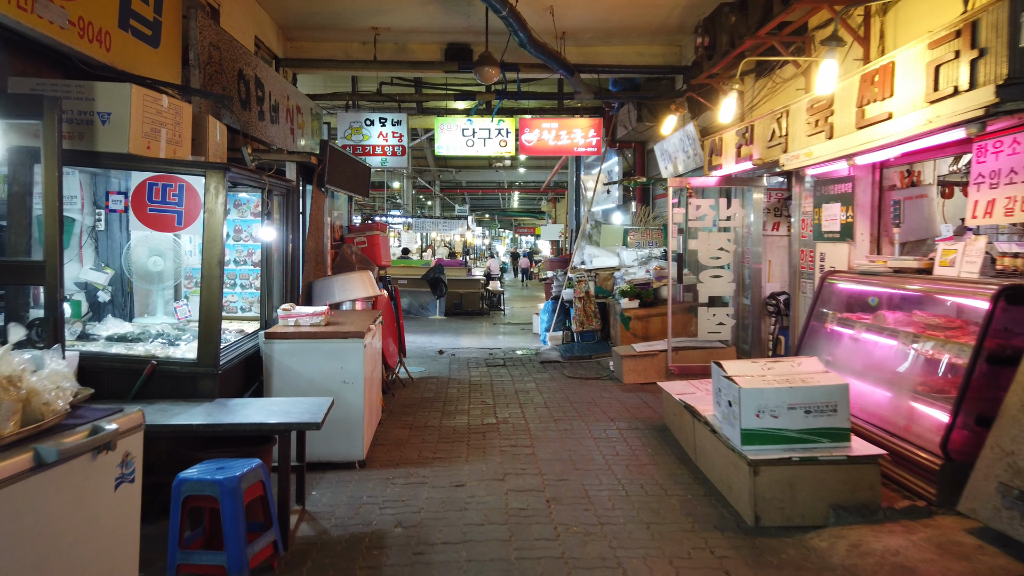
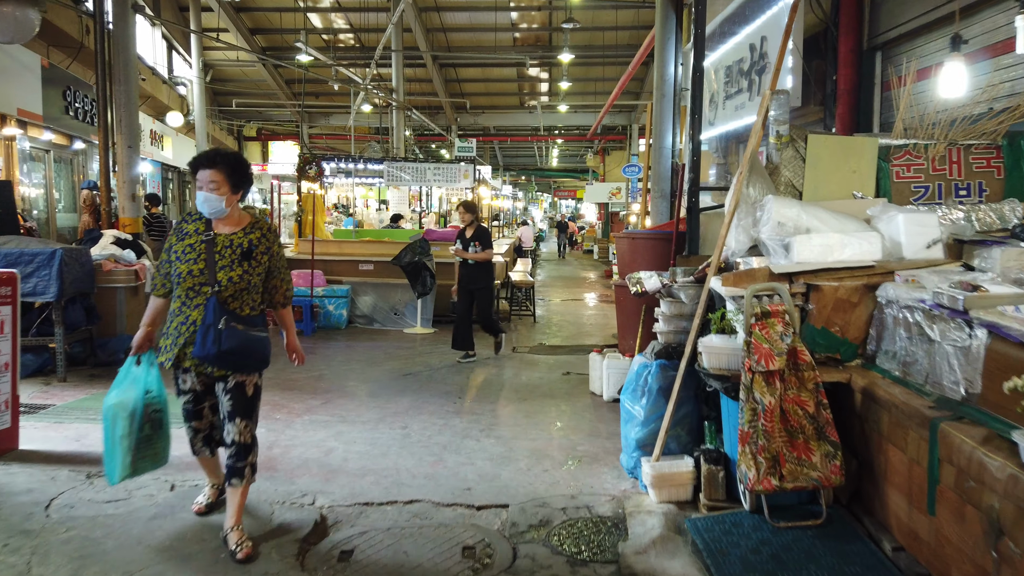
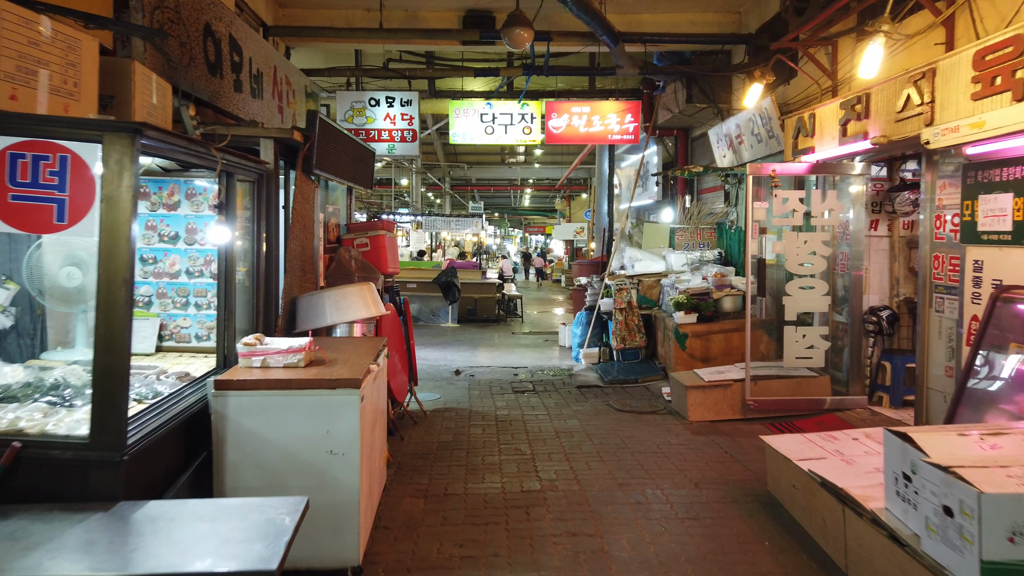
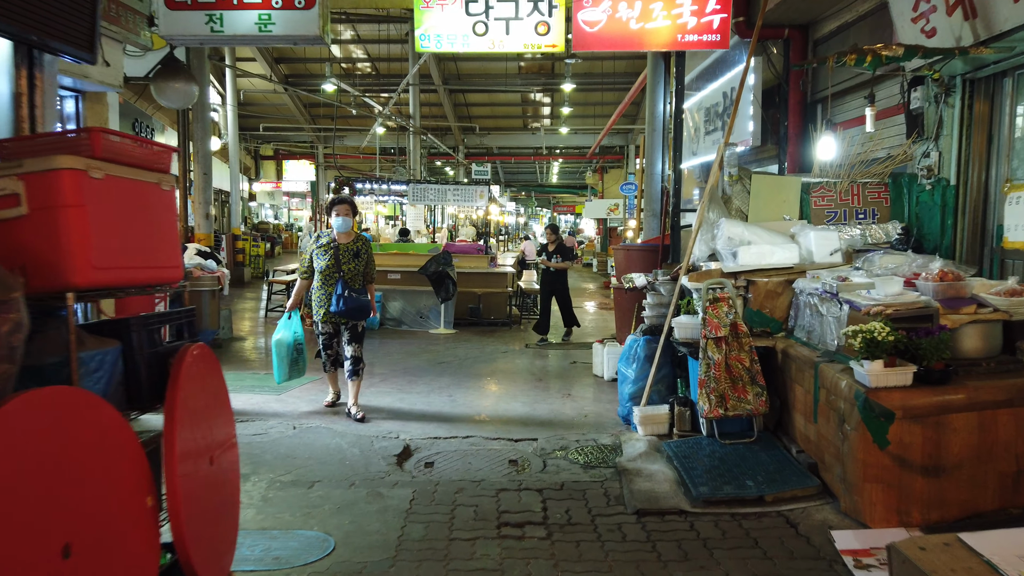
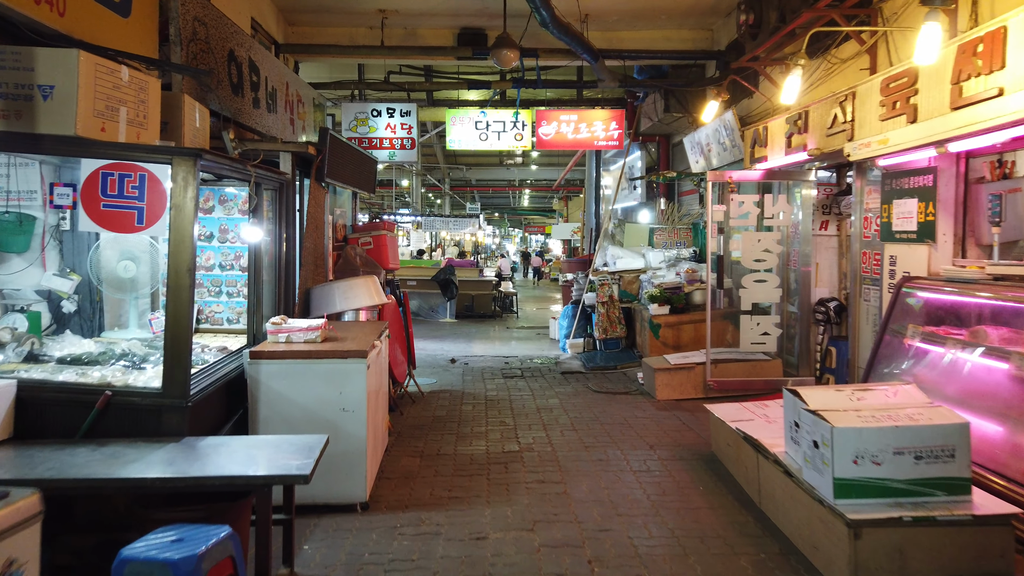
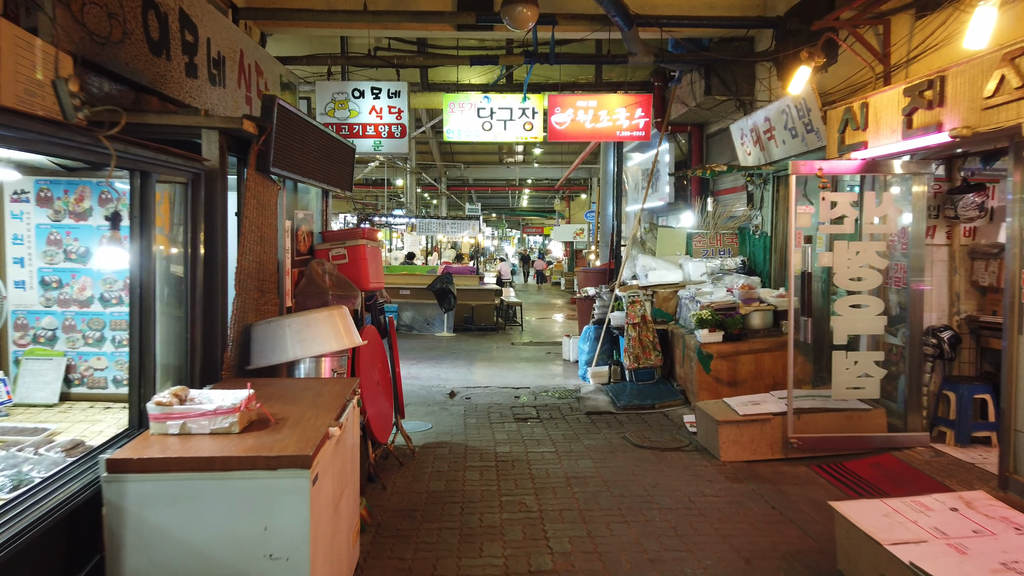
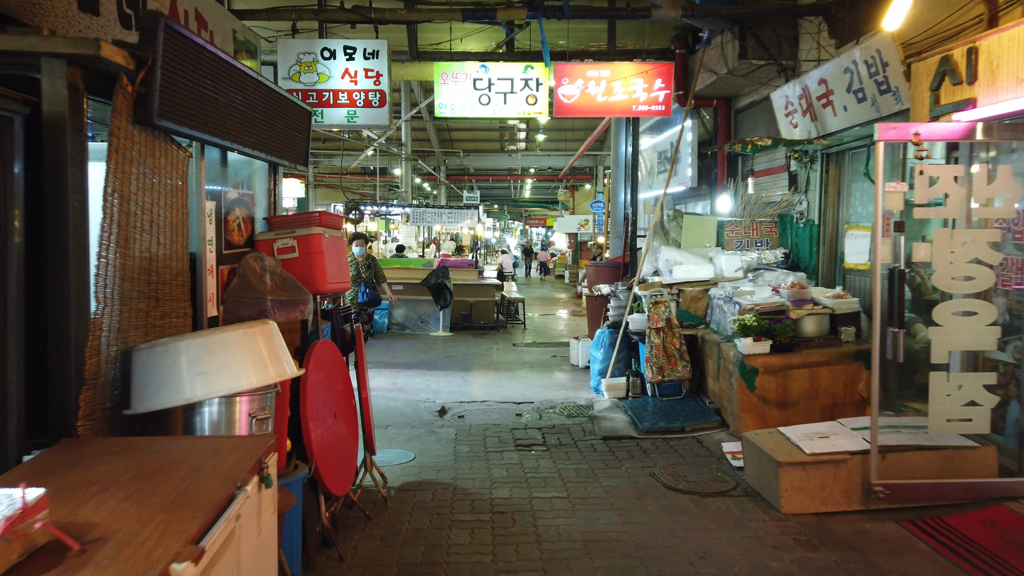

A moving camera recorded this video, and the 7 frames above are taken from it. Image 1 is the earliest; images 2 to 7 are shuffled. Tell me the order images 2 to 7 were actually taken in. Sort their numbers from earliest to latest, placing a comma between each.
5, 3, 6, 7, 4, 2
